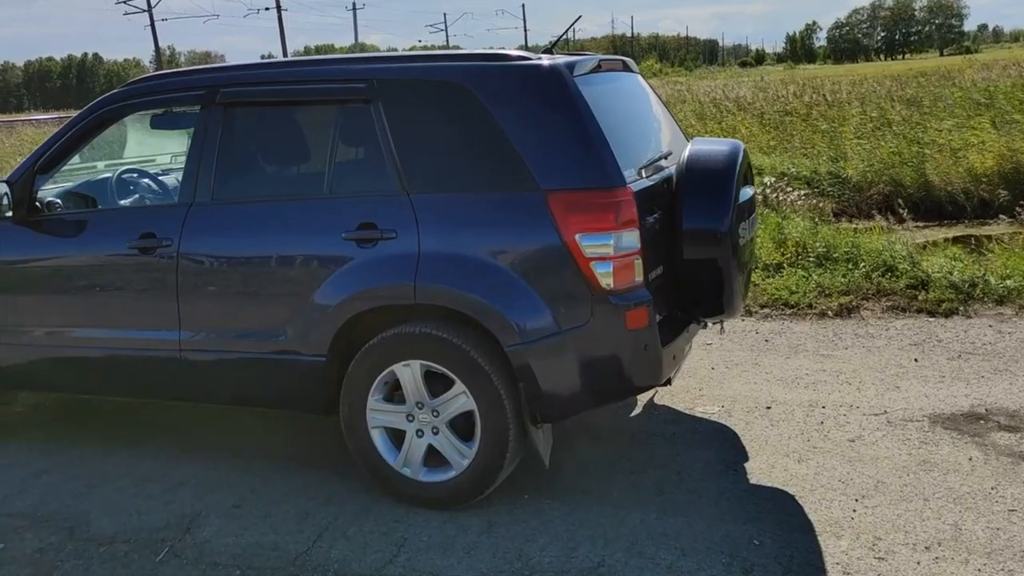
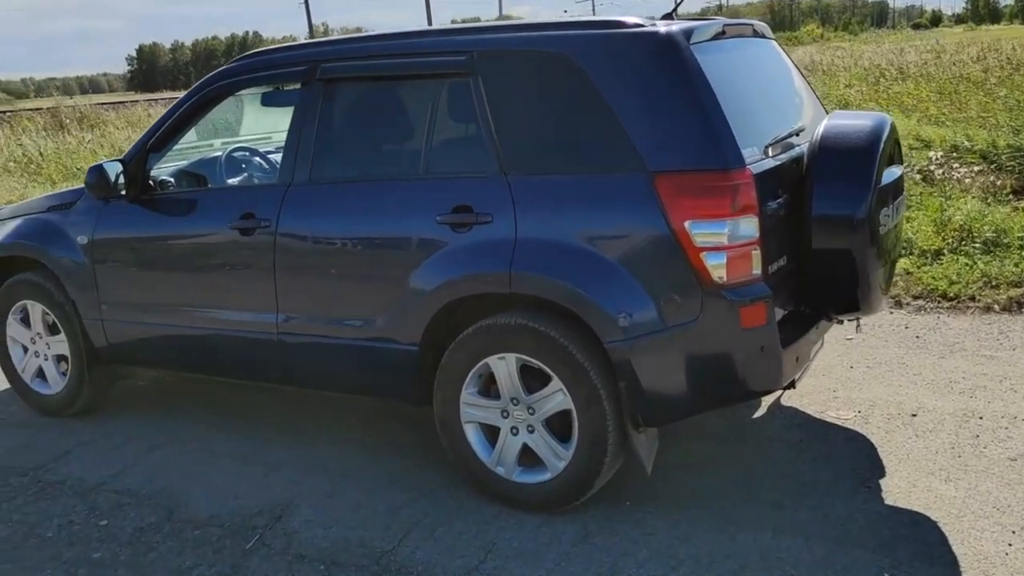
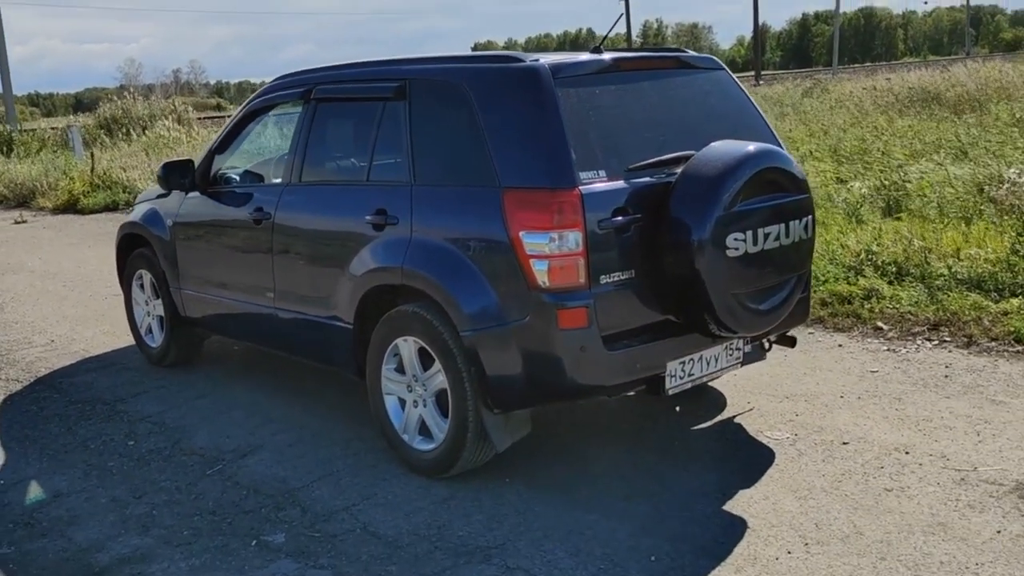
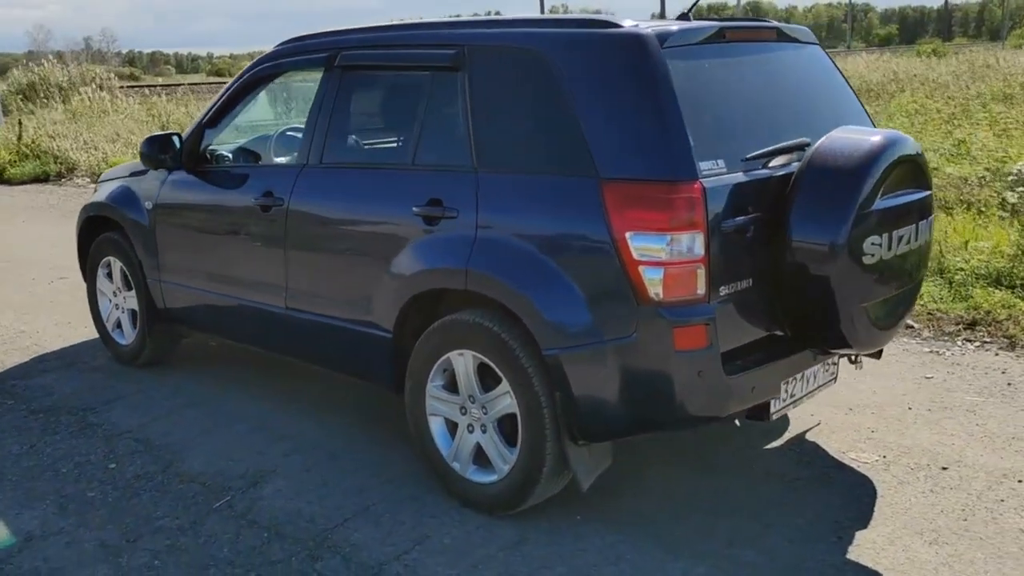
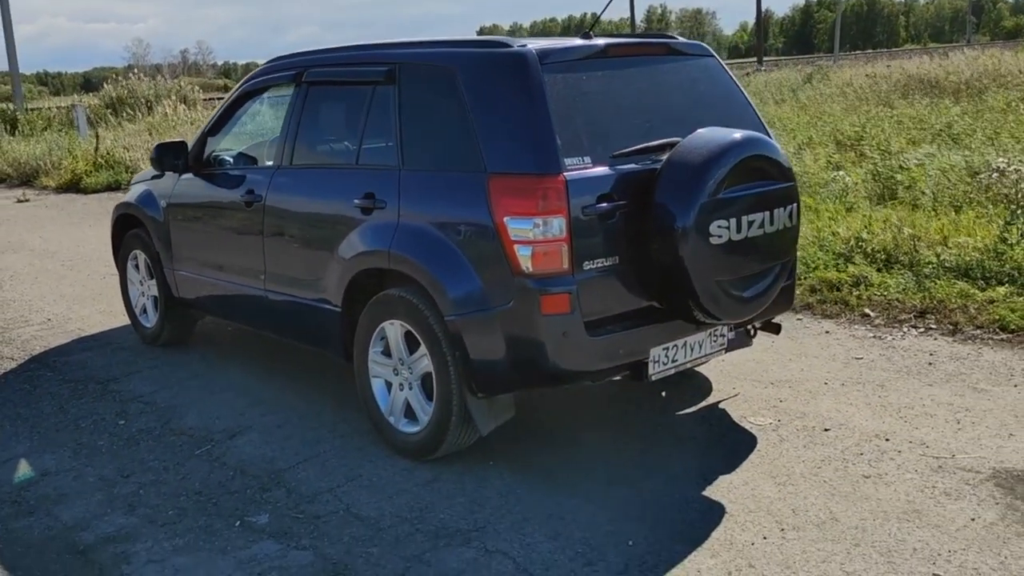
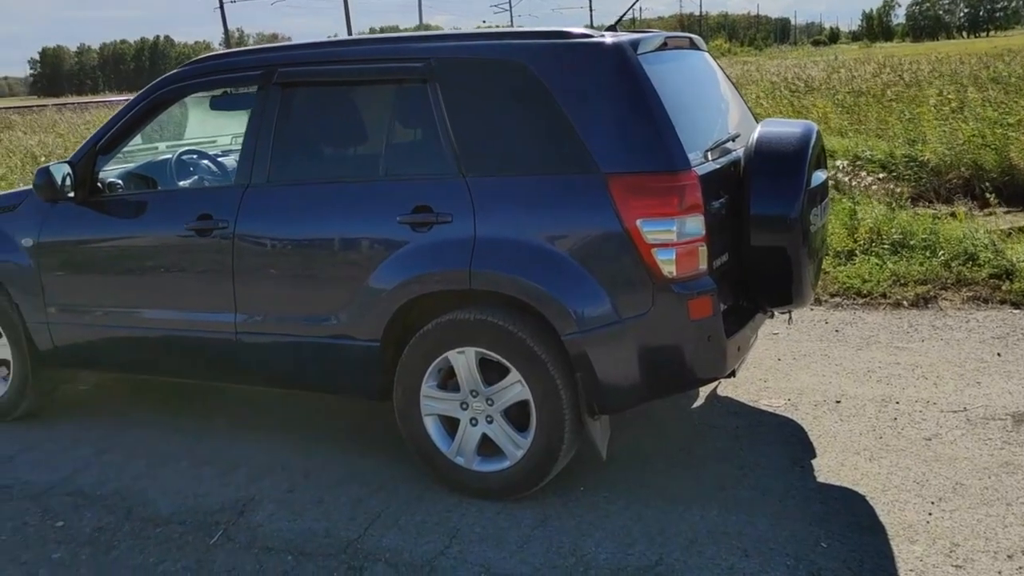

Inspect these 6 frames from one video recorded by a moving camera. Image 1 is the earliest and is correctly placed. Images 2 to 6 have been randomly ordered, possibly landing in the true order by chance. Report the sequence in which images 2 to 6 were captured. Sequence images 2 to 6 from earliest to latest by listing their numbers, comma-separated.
6, 2, 4, 5, 3
